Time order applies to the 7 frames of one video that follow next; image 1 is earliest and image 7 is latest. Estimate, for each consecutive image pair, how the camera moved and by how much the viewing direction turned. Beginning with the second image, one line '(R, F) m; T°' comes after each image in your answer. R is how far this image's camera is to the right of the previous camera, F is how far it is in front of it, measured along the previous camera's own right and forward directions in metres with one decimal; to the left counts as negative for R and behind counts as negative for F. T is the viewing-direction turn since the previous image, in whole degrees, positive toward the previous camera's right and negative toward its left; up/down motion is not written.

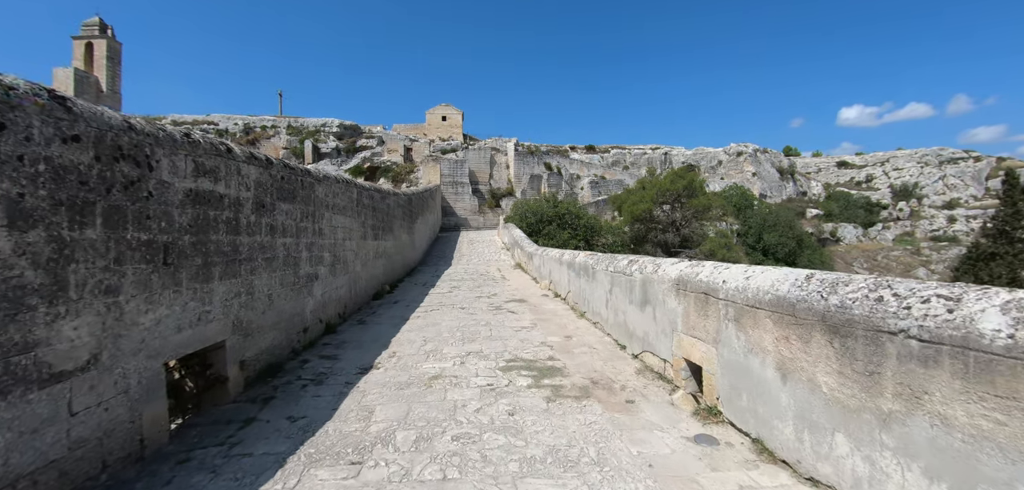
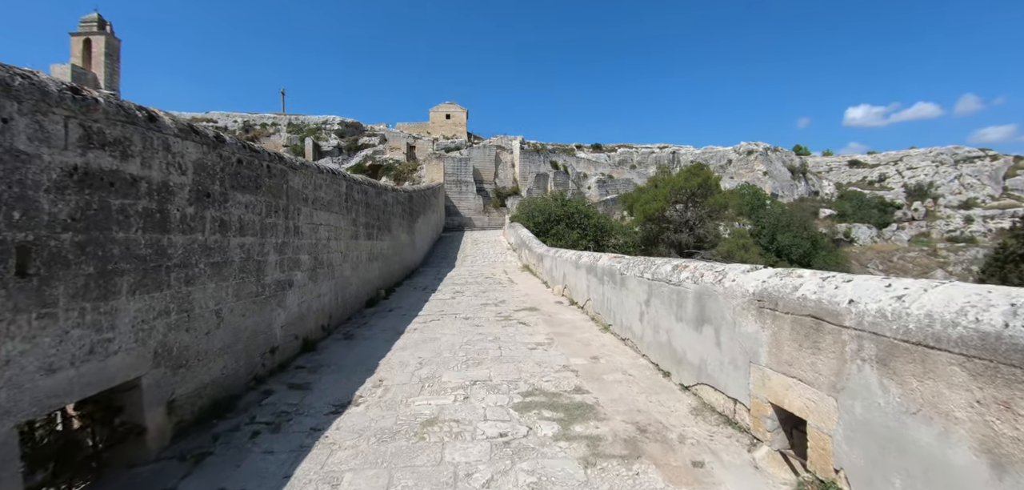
(-0.1, +1.0) m; -1°
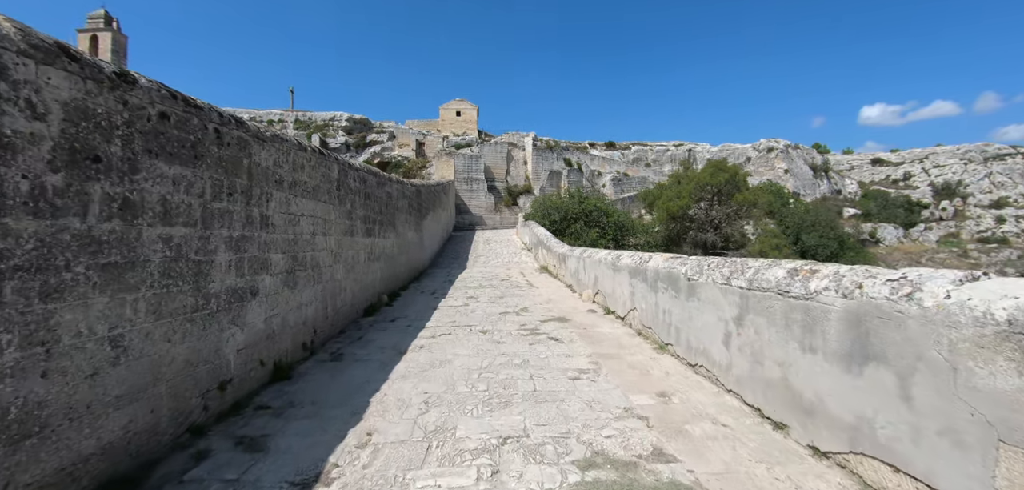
(-0.2, +1.2) m; -1°
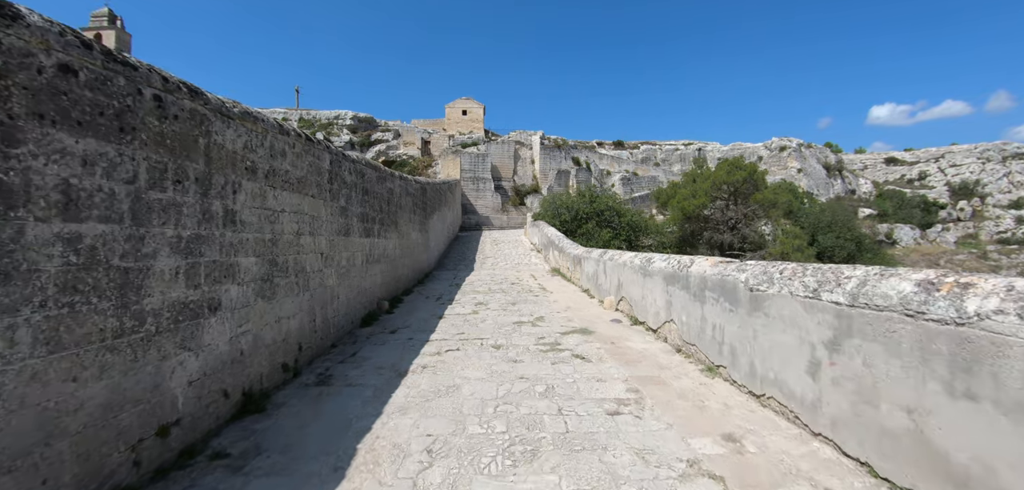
(-0.1, +0.7) m; -1°
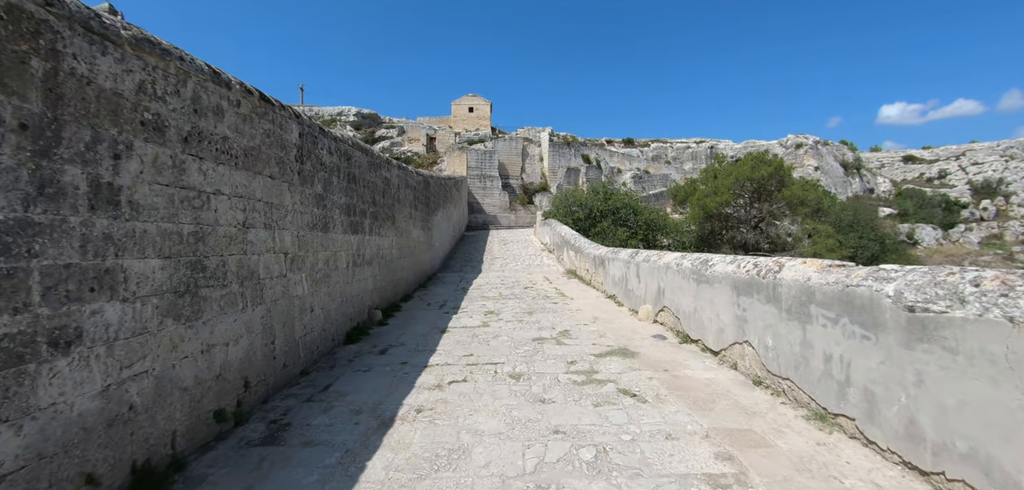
(-0.1, +1.1) m; -1°
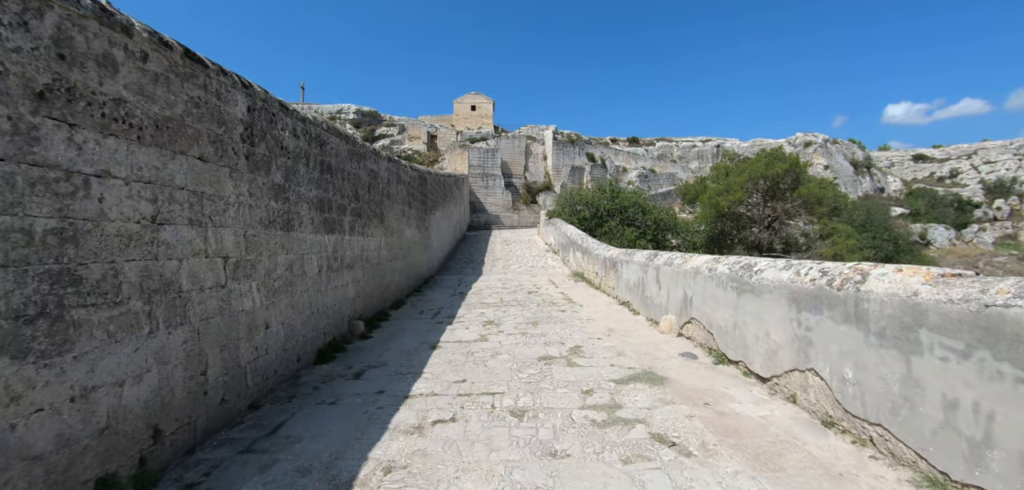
(0.0, +0.7) m; 0°
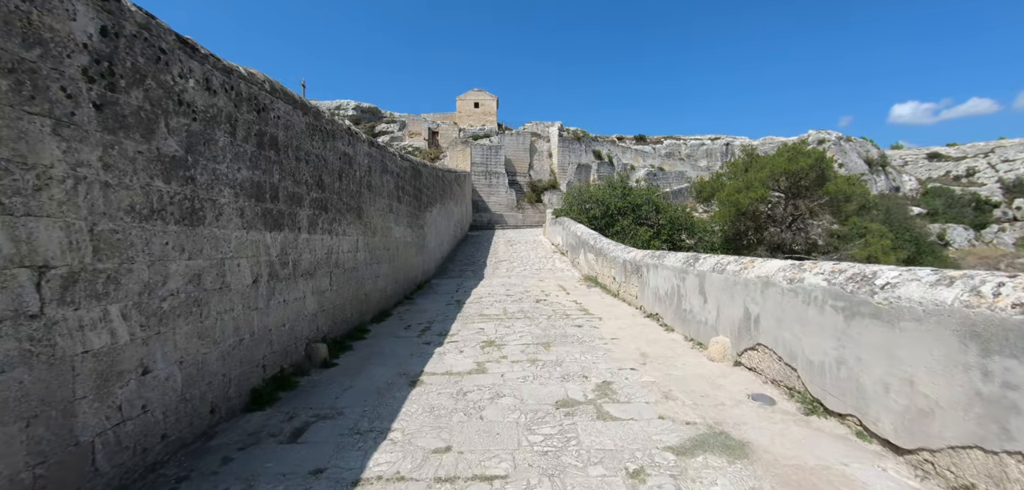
(0.0, +1.0) m; -1°
